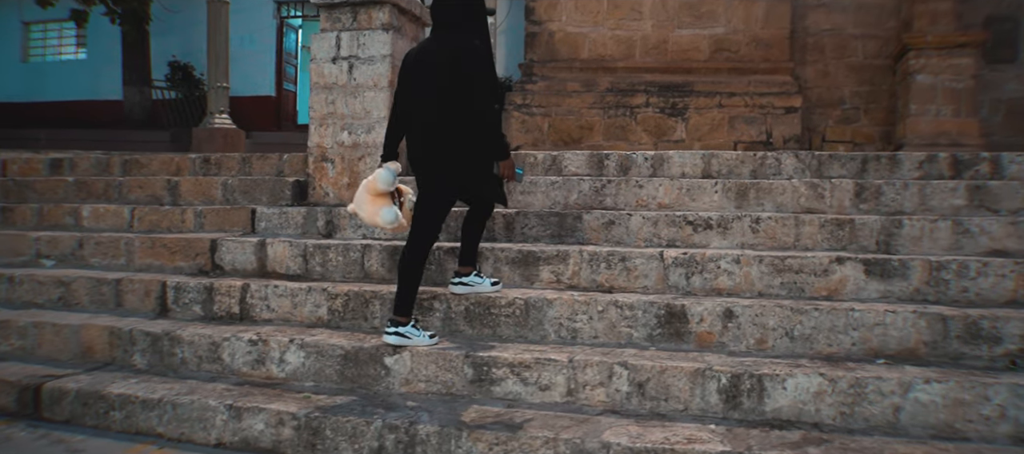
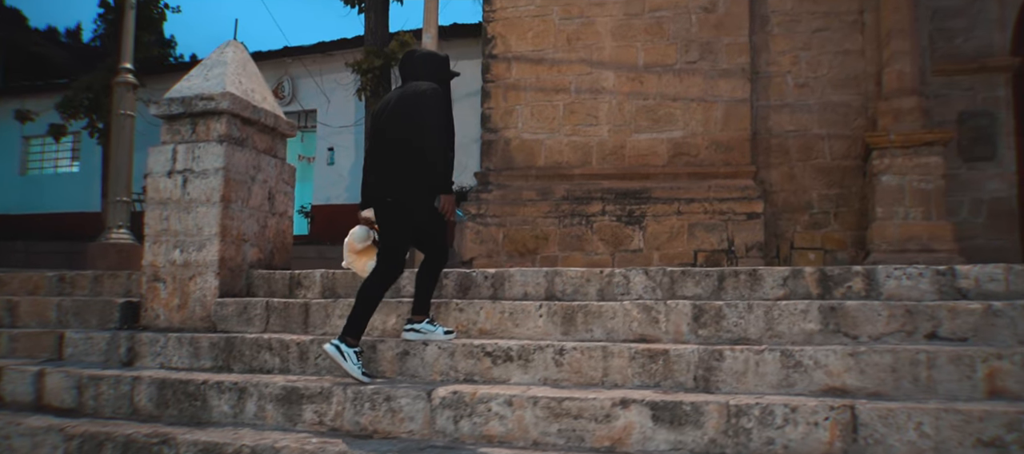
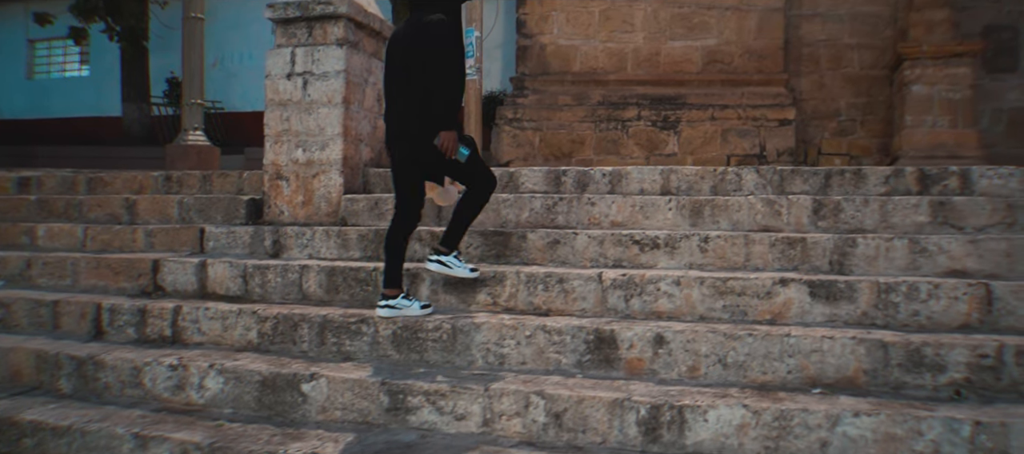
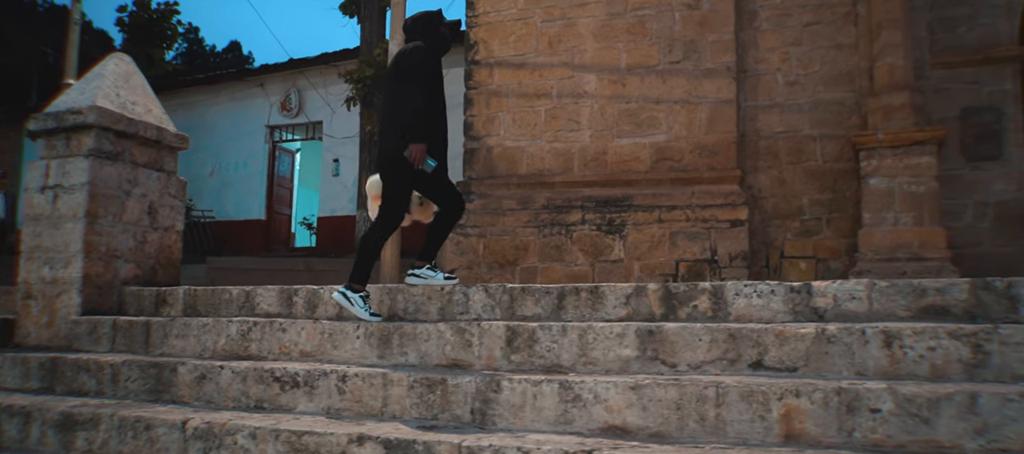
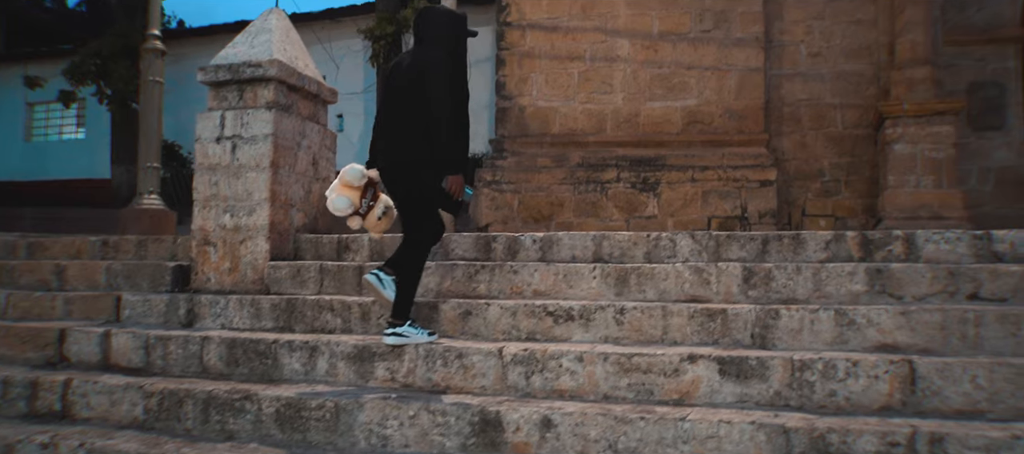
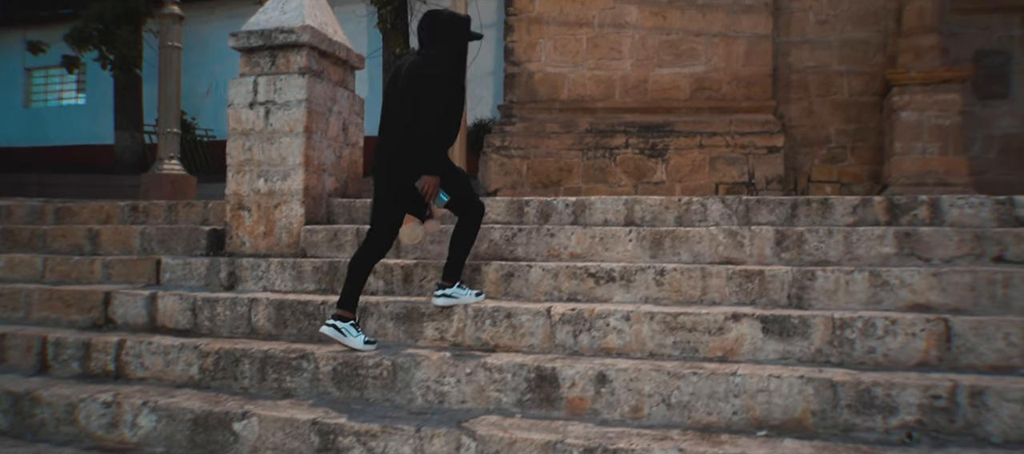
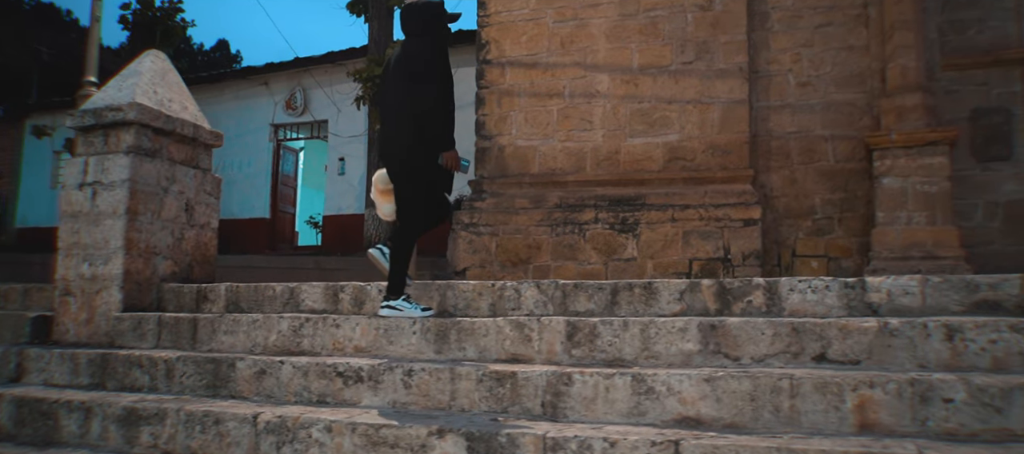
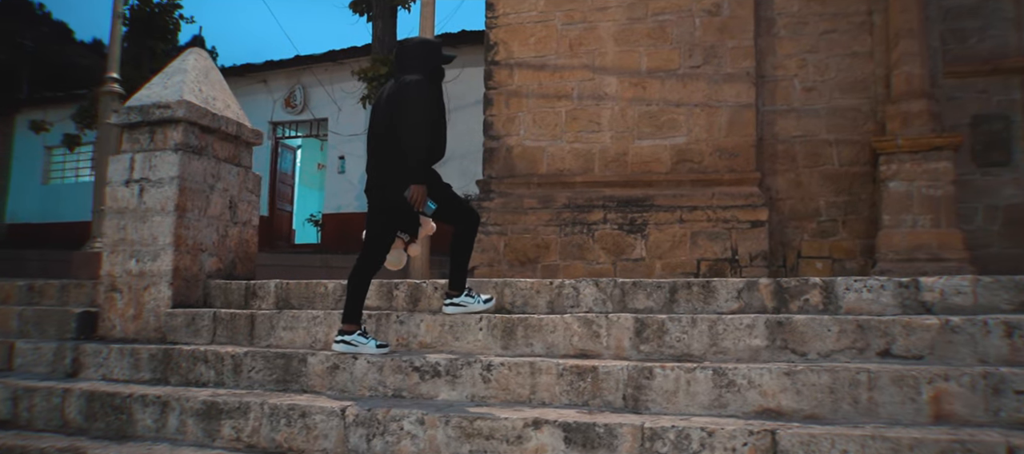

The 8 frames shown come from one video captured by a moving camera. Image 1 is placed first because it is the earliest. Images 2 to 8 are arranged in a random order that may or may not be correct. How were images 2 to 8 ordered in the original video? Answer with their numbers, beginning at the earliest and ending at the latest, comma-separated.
3, 6, 5, 2, 8, 7, 4
